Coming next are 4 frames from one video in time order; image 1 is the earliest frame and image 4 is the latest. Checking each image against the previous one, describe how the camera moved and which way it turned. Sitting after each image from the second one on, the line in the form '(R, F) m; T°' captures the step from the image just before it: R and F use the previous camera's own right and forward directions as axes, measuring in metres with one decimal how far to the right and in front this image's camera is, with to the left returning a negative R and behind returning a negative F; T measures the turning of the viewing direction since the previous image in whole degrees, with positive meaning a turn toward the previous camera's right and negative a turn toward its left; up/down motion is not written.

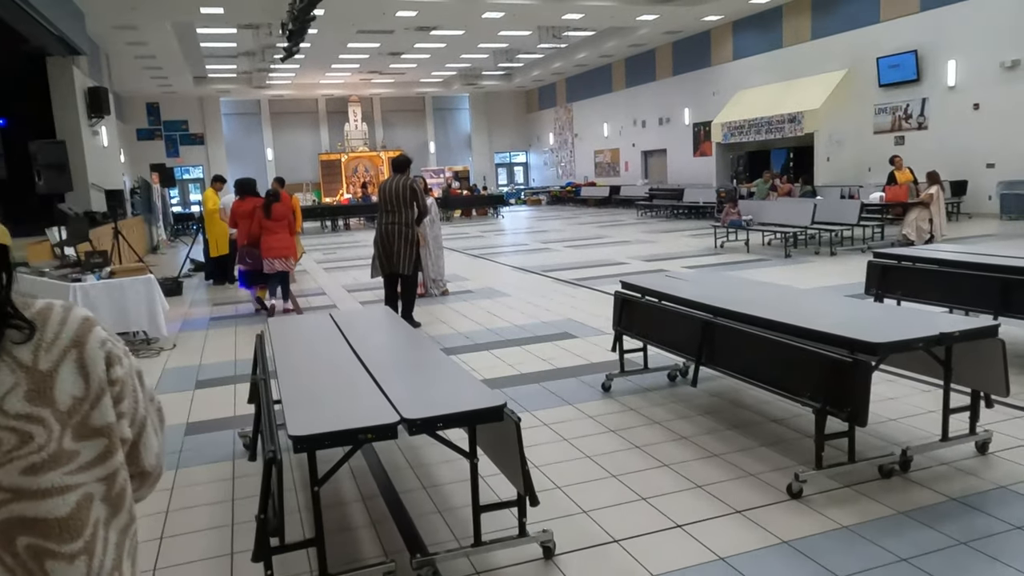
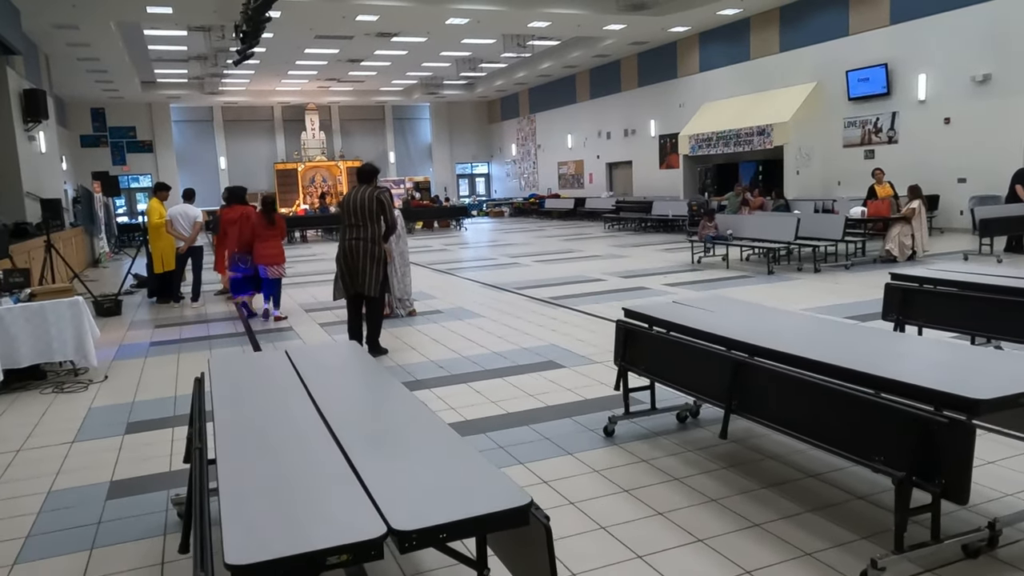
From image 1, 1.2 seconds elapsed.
(-0.2, +0.6) m; +3°
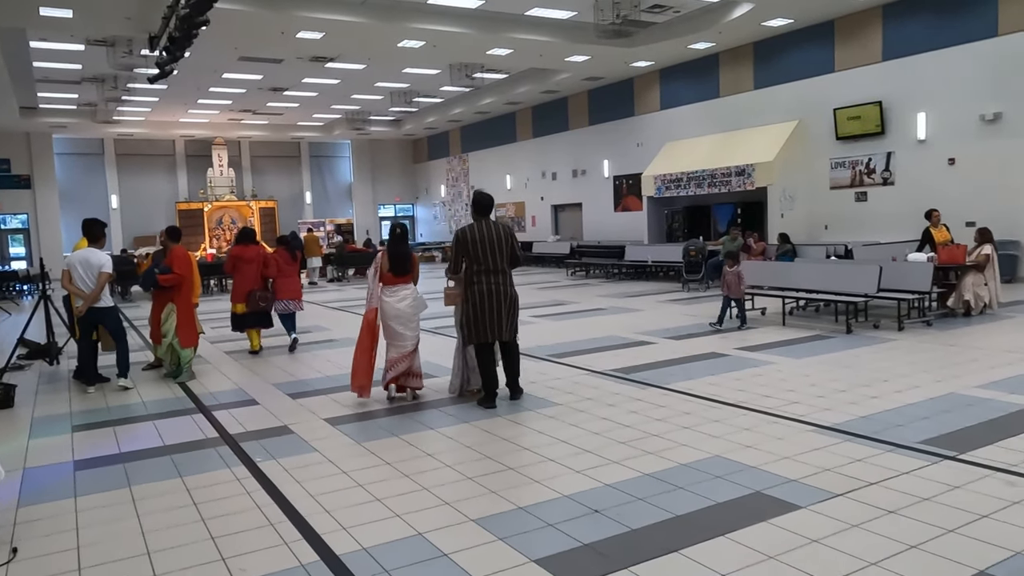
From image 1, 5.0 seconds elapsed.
(-1.4, +2.1) m; +8°
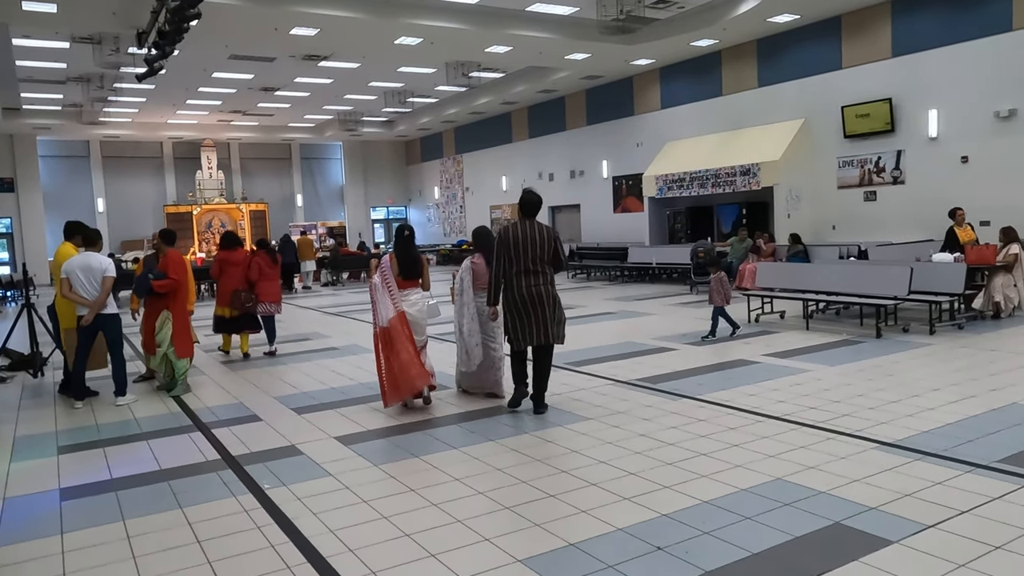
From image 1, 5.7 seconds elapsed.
(-0.2, +0.4) m; +1°
